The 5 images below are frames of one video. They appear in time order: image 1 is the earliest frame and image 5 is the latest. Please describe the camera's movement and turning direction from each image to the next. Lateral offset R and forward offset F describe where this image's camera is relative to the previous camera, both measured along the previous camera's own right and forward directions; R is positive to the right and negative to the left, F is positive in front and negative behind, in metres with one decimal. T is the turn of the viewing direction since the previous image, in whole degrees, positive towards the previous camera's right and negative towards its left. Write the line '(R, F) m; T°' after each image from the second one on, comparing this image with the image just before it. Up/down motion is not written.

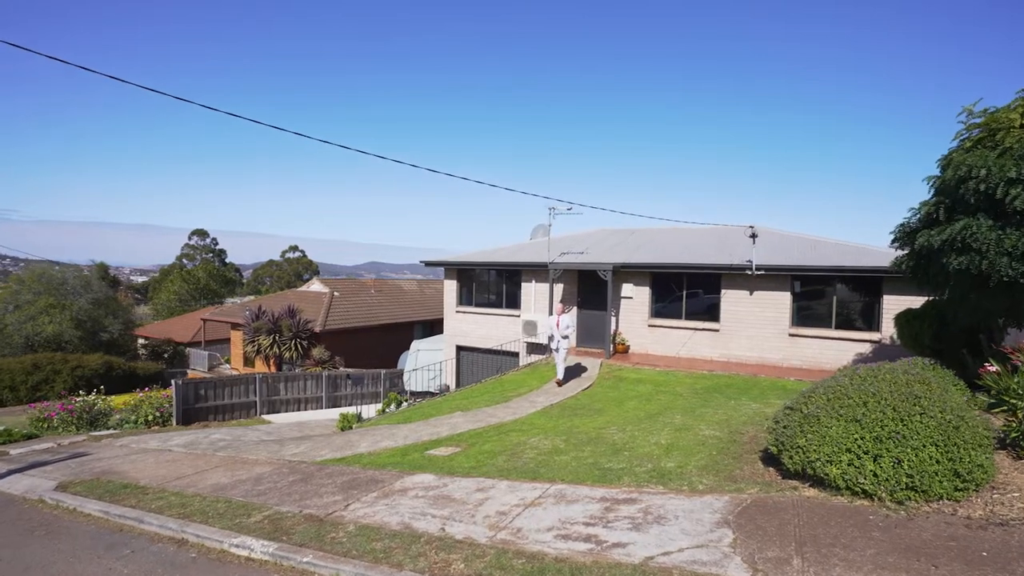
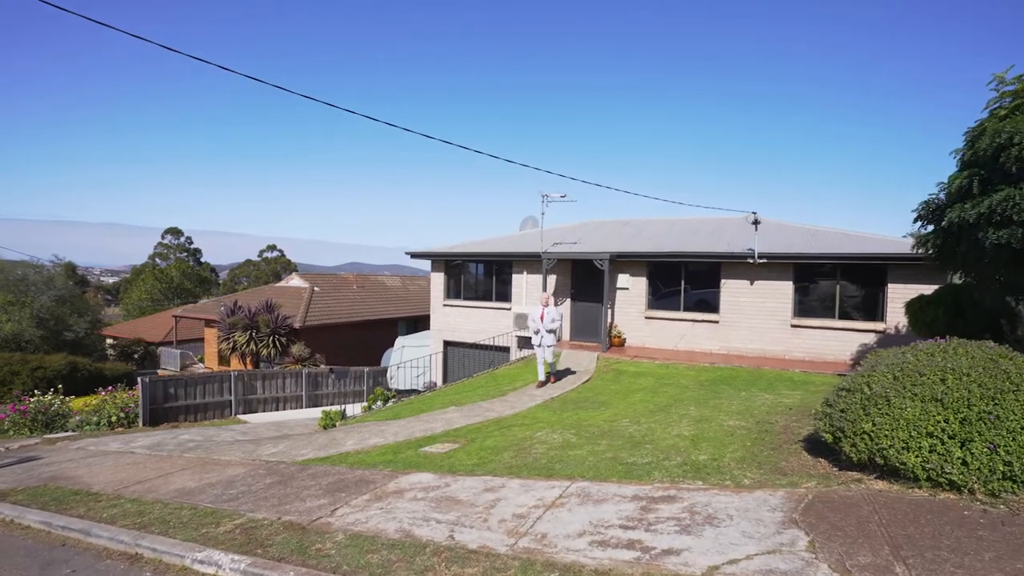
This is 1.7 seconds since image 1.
(-0.3, +0.9) m; +2°
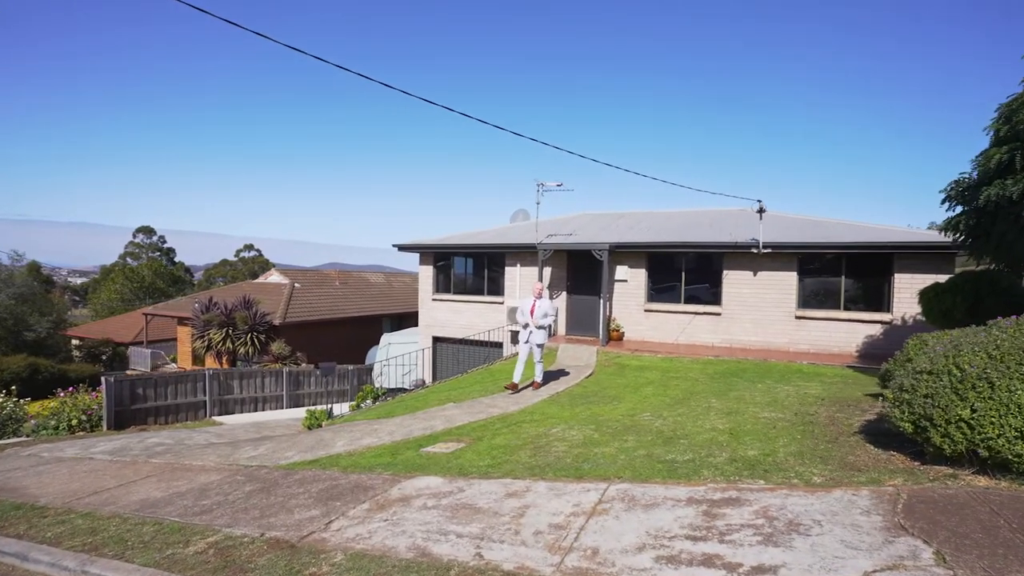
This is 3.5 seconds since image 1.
(-0.3, +0.8) m; +2°
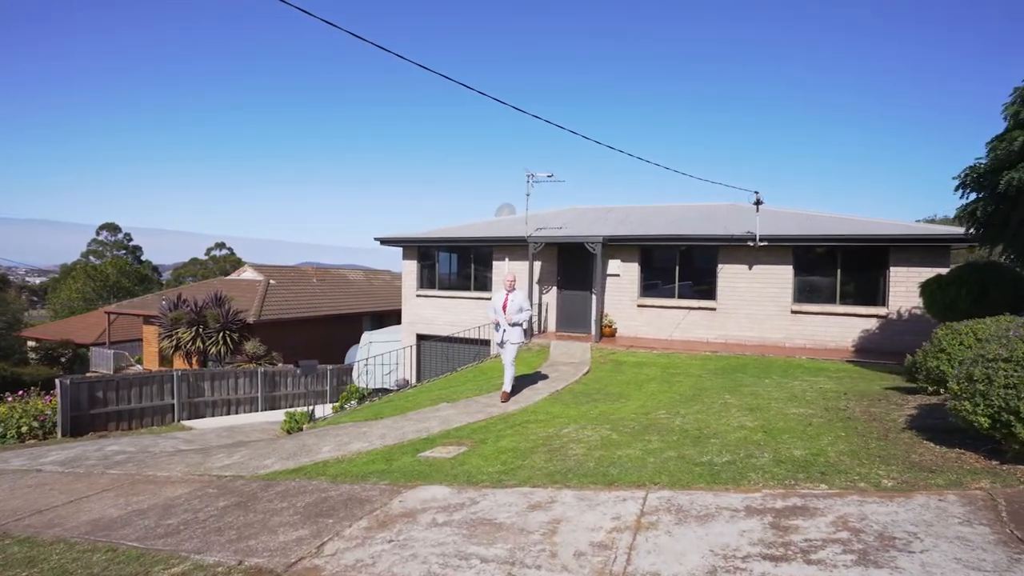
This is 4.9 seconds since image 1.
(-0.3, +0.7) m; +2°
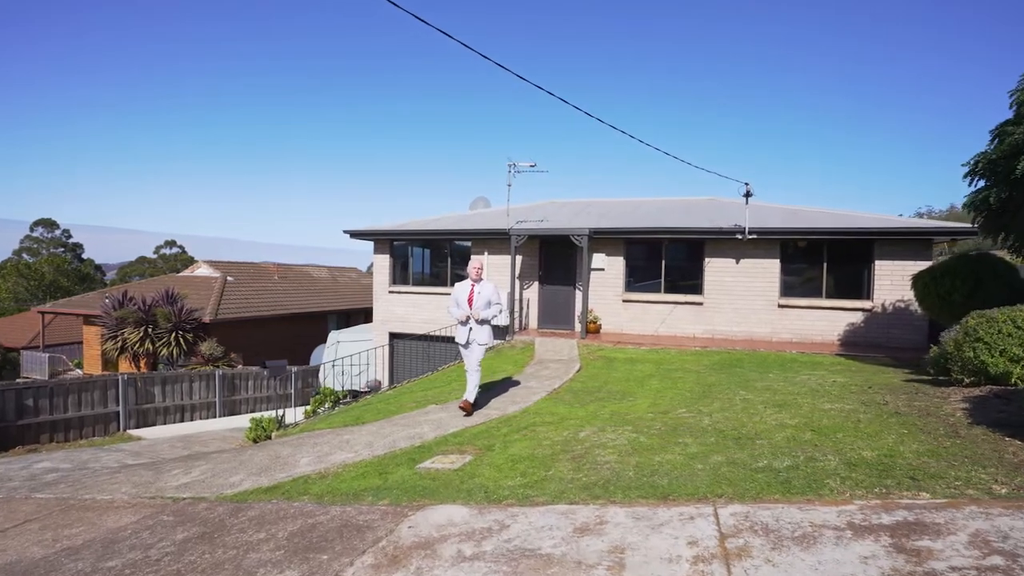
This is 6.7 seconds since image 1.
(-0.4, +0.8) m; +4°
